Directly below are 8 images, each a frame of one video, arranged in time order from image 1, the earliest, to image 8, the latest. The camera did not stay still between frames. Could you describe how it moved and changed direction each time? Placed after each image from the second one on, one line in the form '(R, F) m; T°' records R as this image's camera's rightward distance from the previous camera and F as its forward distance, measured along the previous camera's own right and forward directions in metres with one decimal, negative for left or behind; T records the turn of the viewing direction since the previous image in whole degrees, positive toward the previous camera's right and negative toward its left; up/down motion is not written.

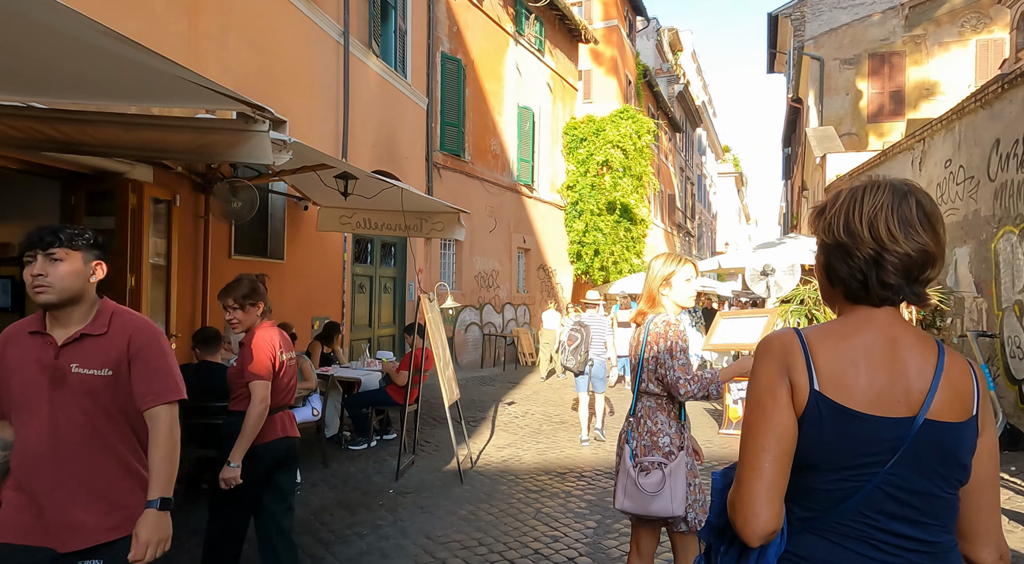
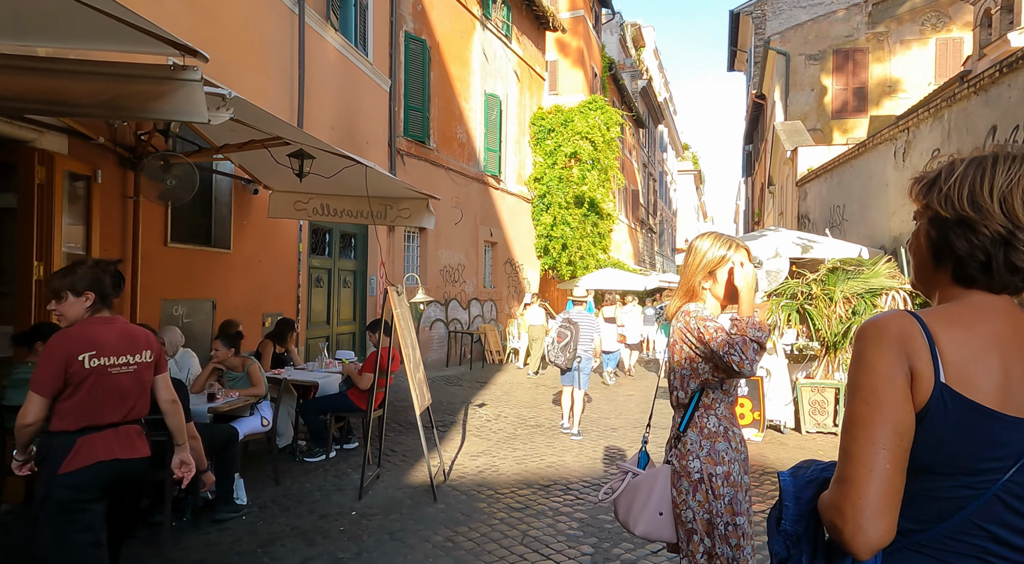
(-0.1, +0.7) m; +3°
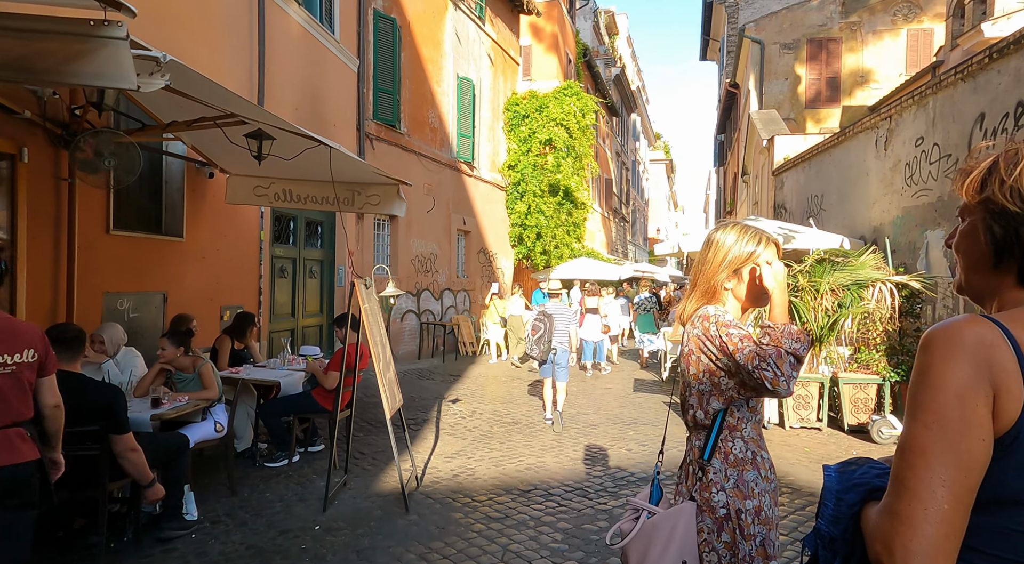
(0.0, +0.4) m; +2°
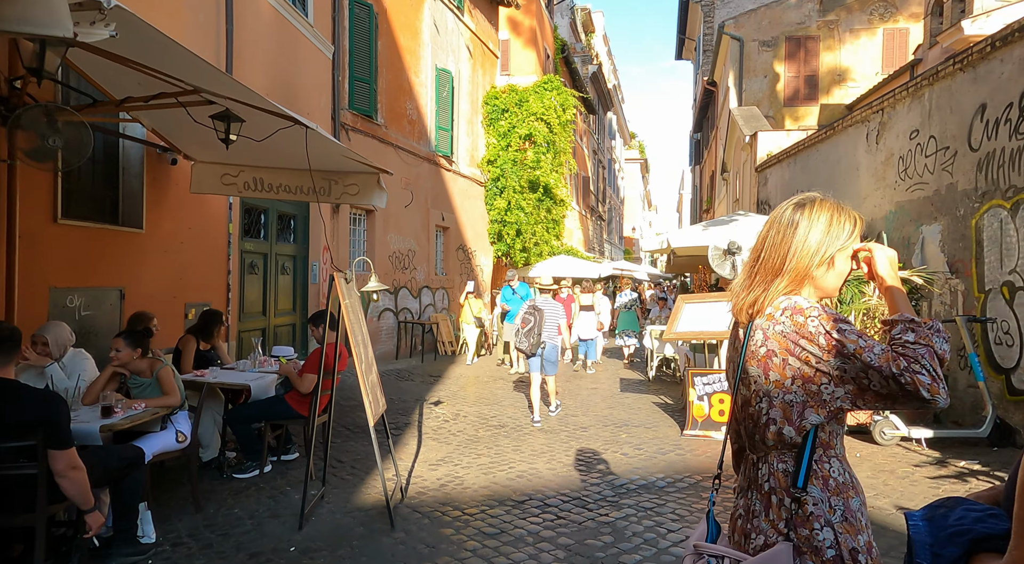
(-0.1, +0.4) m; +2°
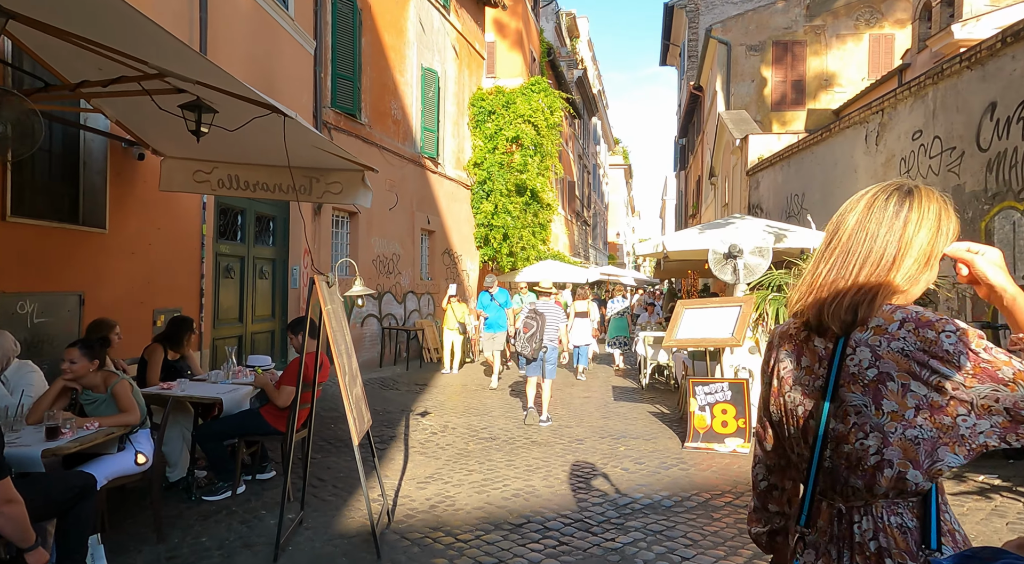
(-0.1, +0.4) m; +1°
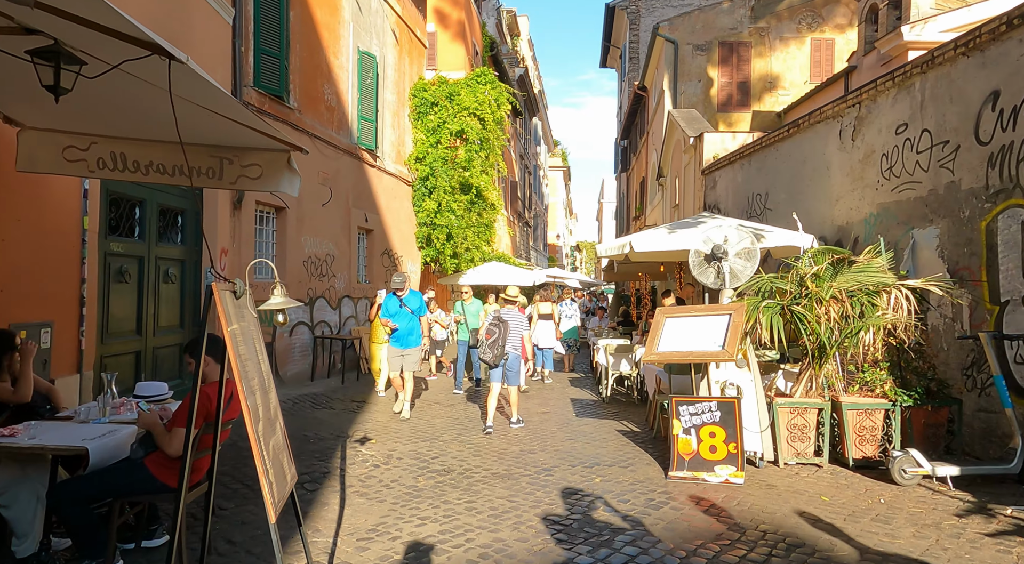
(-0.2, +1.1) m; +5°
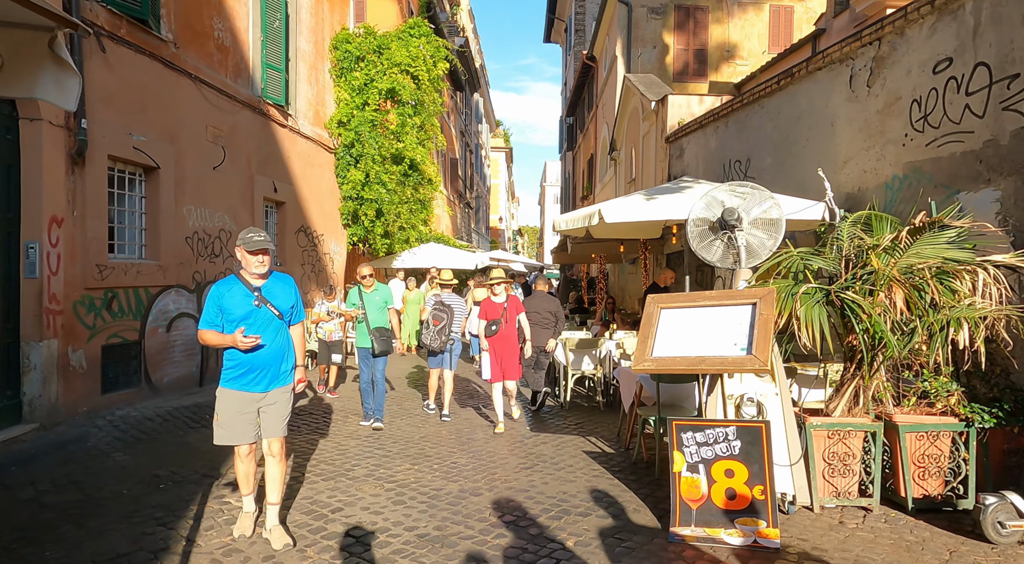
(+0.1, +2.0) m; +5°
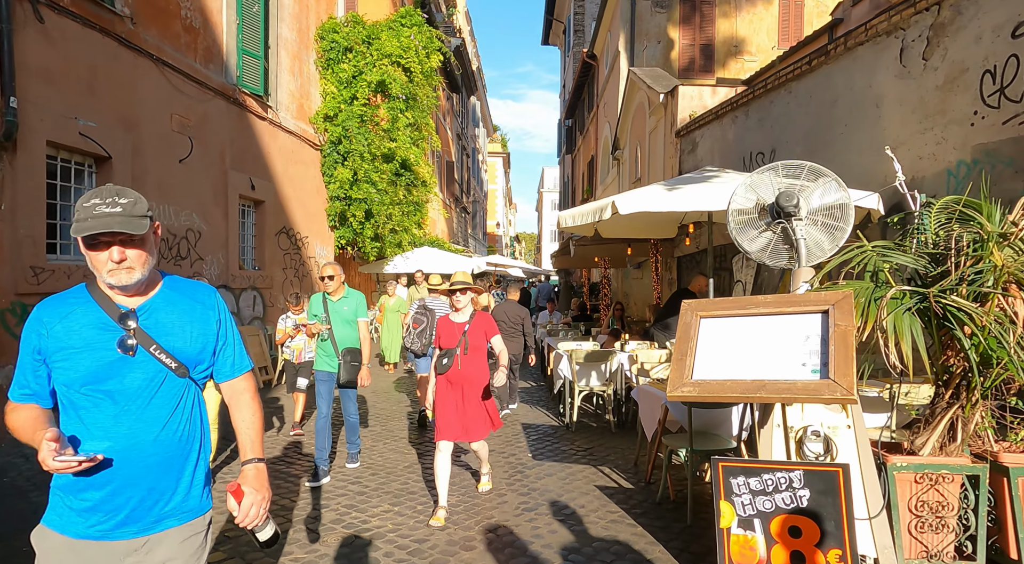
(0.0, +1.0) m; 0°
